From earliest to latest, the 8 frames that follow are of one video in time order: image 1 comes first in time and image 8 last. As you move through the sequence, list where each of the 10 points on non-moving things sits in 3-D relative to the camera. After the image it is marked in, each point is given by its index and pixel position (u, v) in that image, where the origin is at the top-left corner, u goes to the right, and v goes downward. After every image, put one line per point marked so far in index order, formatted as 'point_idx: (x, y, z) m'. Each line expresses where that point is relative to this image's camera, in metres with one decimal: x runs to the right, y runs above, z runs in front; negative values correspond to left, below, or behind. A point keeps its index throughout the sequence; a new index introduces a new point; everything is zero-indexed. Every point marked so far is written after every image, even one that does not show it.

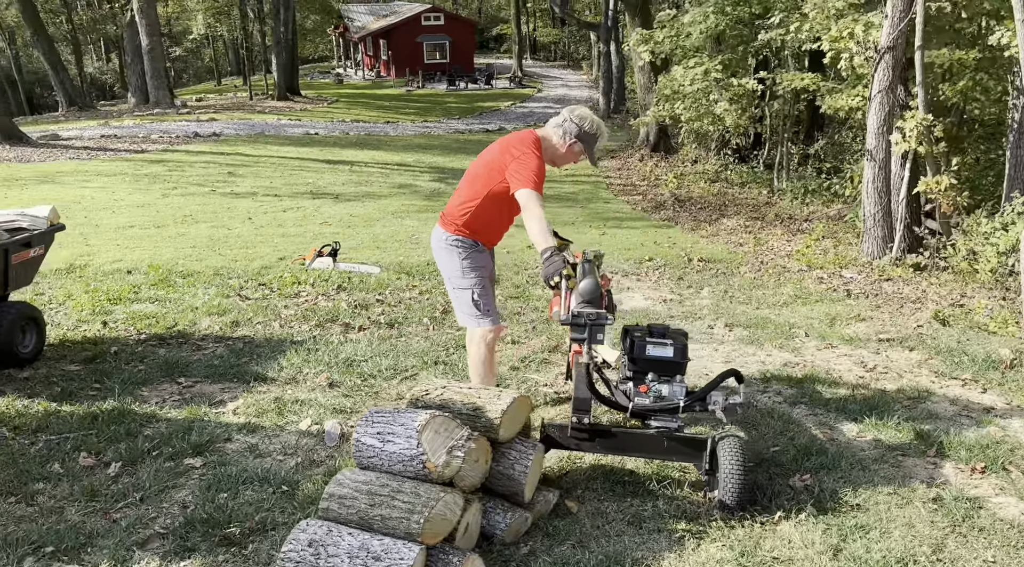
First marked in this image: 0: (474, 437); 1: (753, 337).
0: (-0.1, -0.5, +2.6) m
1: (+1.8, -0.4, +5.8) m
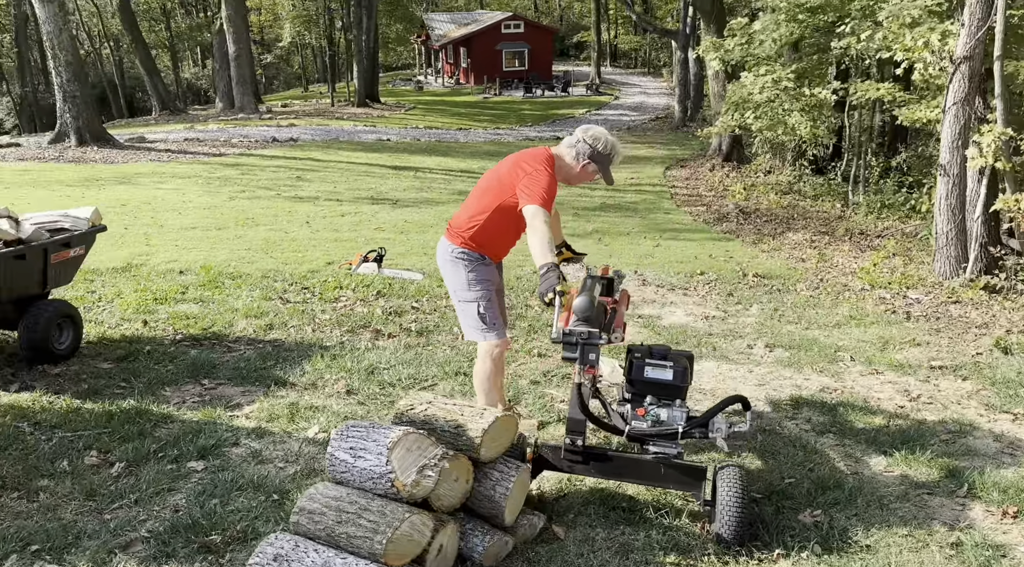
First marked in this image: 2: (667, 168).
0: (-0.2, -0.6, +2.5) m
1: (+2.0, -0.5, +5.5) m
2: (+4.0, +2.8, +18.8) m
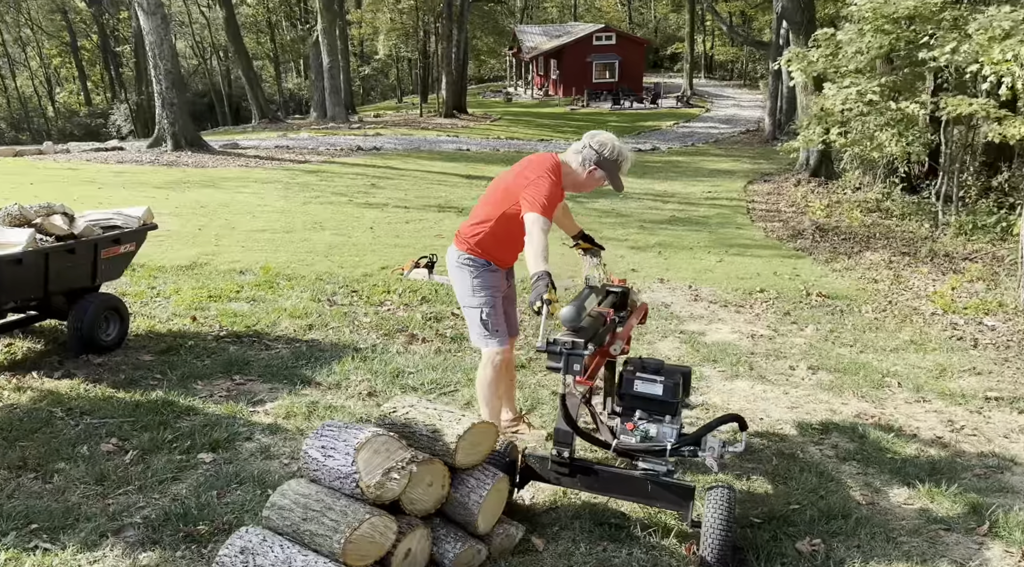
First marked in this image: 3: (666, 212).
0: (-0.3, -0.6, +2.5) m
1: (+2.2, -0.7, +5.2) m
2: (+5.7, +2.4, +18.3) m
3: (+3.2, +1.4, +15.3) m
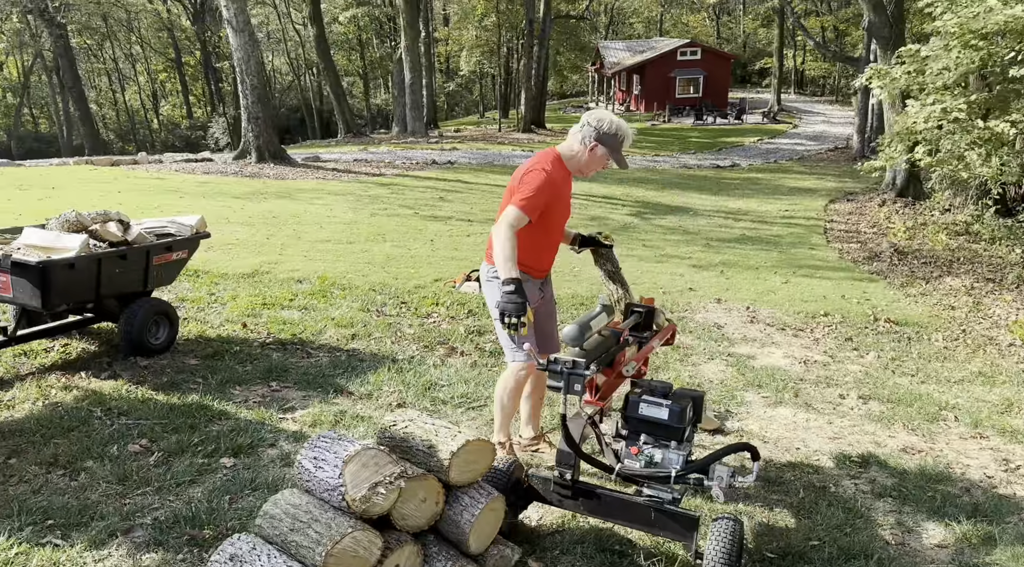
0: (-0.3, -0.6, +2.5) m
1: (+2.4, -0.8, +5.0) m
2: (+7.2, +1.9, +17.7) m
3: (+4.4, +1.0, +15.0) m
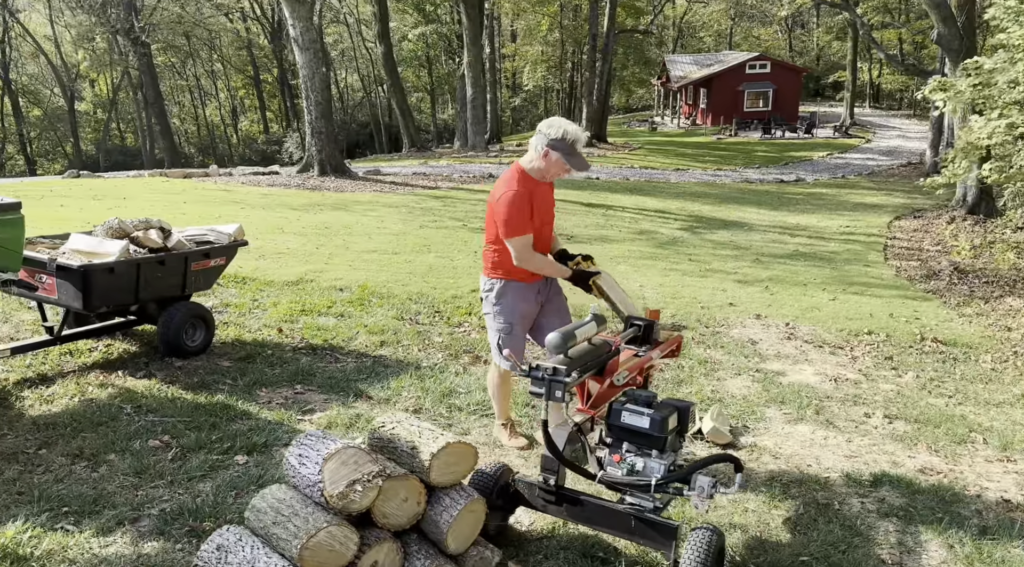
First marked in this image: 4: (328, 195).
0: (-0.4, -0.6, +2.6) m
1: (+2.5, -0.9, +4.8) m
2: (+8.3, +1.5, +17.2) m
3: (+5.3, +0.7, +14.7) m
4: (-4.6, +2.2, +19.1) m
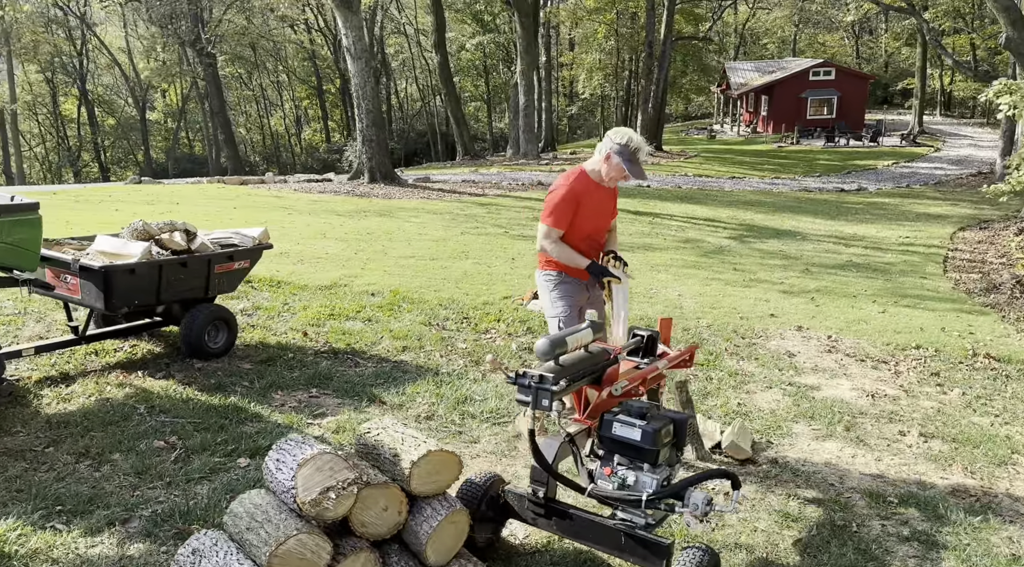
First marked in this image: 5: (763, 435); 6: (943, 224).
0: (-0.5, -0.6, +2.5) m
1: (+2.6, -1.0, +4.6) m
2: (+9.2, +1.2, +16.6) m
3: (+6.0, +0.5, +14.2) m
4: (-3.5, +2.0, +19.3) m
5: (+1.5, -0.9, +4.7) m
6: (+9.2, +1.3, +17.1) m
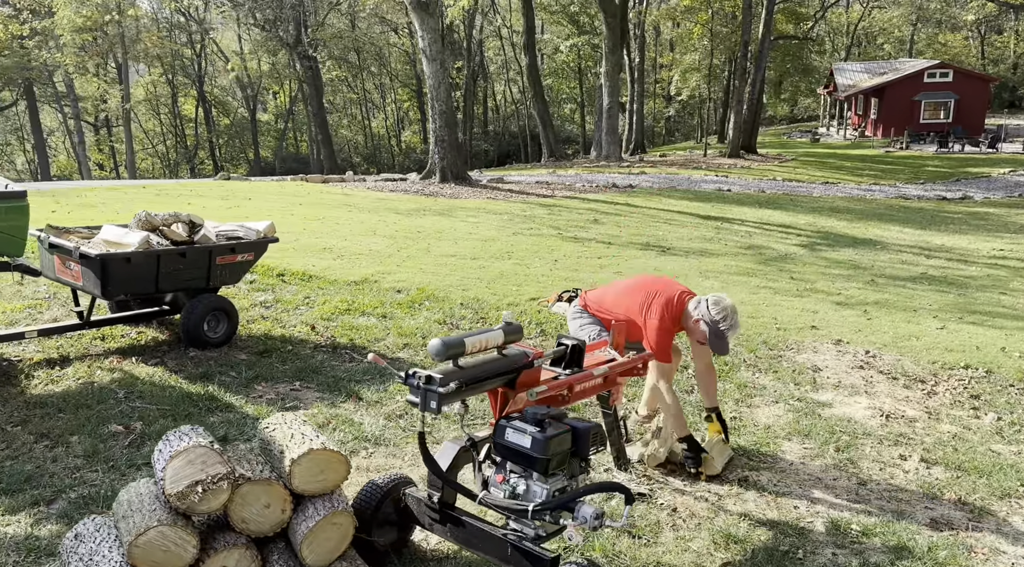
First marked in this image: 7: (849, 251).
0: (-0.9, -0.6, +2.5) m
1: (+2.4, -1.1, +4.2) m
2: (+10.3, +0.9, +15.4) m
3: (+6.9, +0.3, +13.4) m
4: (-2.0, +2.1, +19.5) m
5: (+1.3, -1.0, +4.5) m
6: (+10.4, +1.0, +15.9) m
7: (+6.2, +0.6, +14.6) m
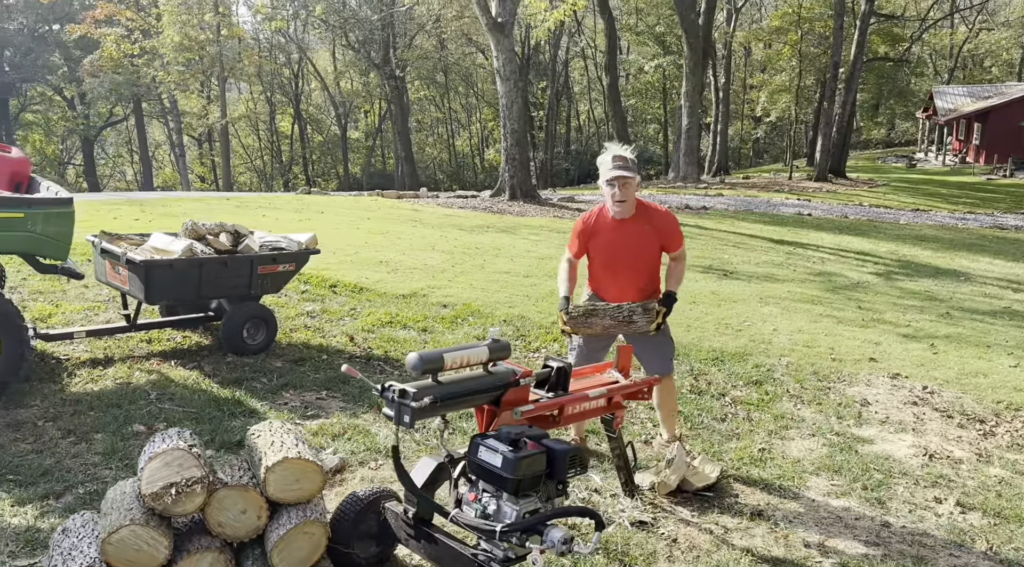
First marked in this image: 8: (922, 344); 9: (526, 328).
0: (-1.0, -0.6, +2.6) m
1: (+2.4, -1.2, +3.9) m
2: (+11.4, +0.1, +14.4) m
3: (+7.8, -0.3, +12.7) m
4: (-0.4, +1.7, +19.7) m
5: (+1.4, -1.1, +4.3) m
6: (+11.5, +0.3, +14.9) m
7: (+7.2, 0.0, +14.0) m
8: (+5.2, -0.8, +10.0) m
9: (+0.1, -0.5, +8.1) m
